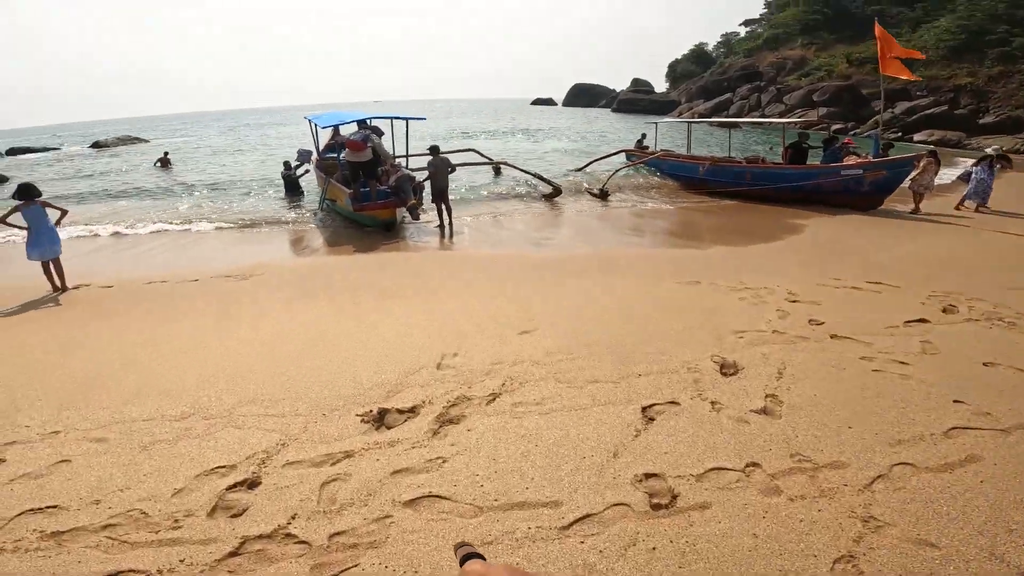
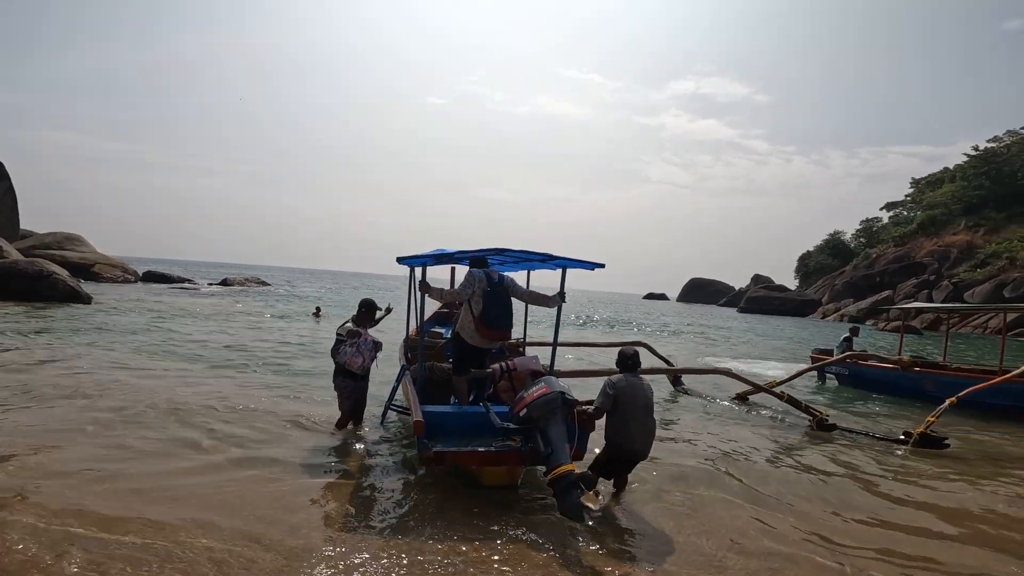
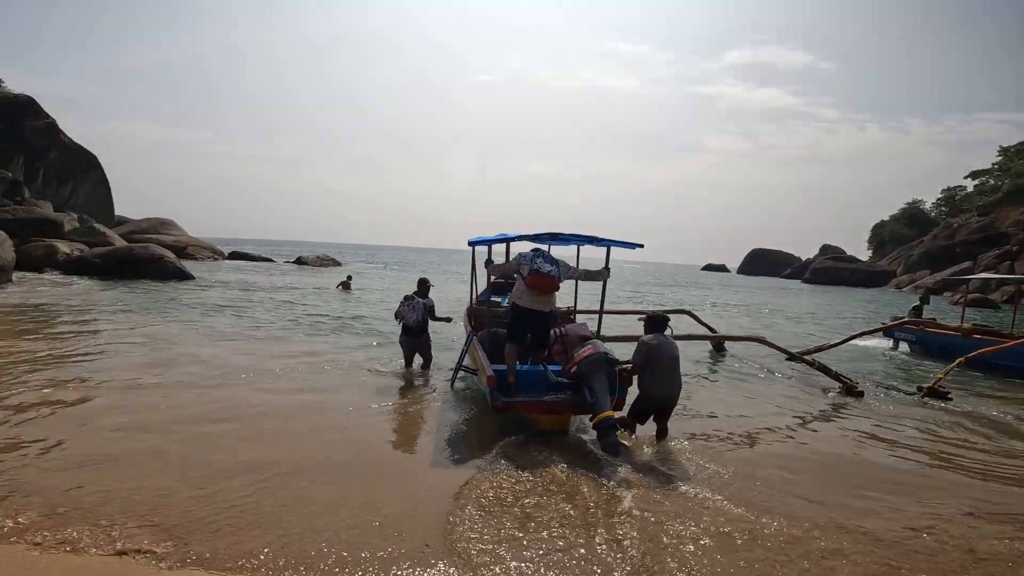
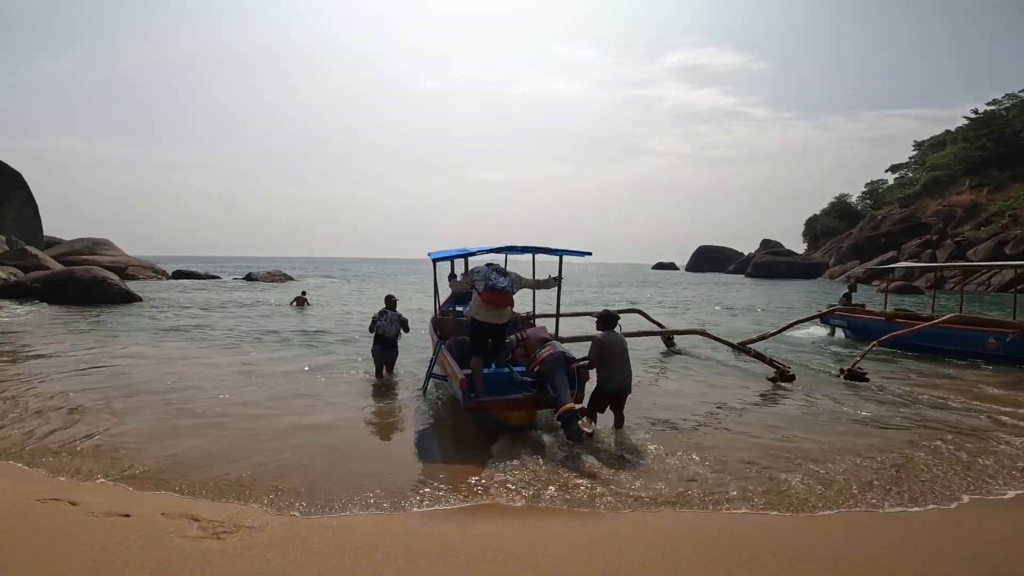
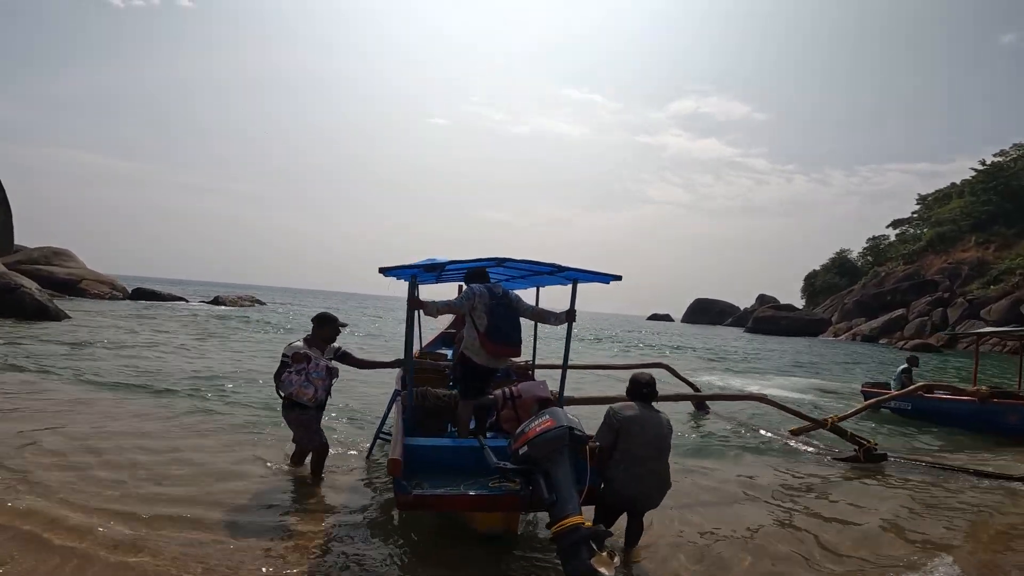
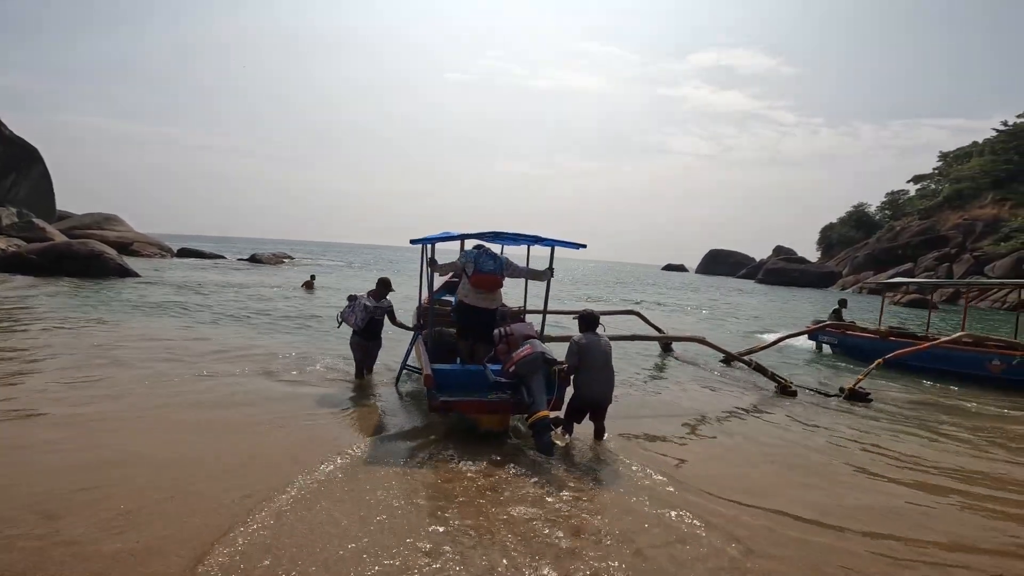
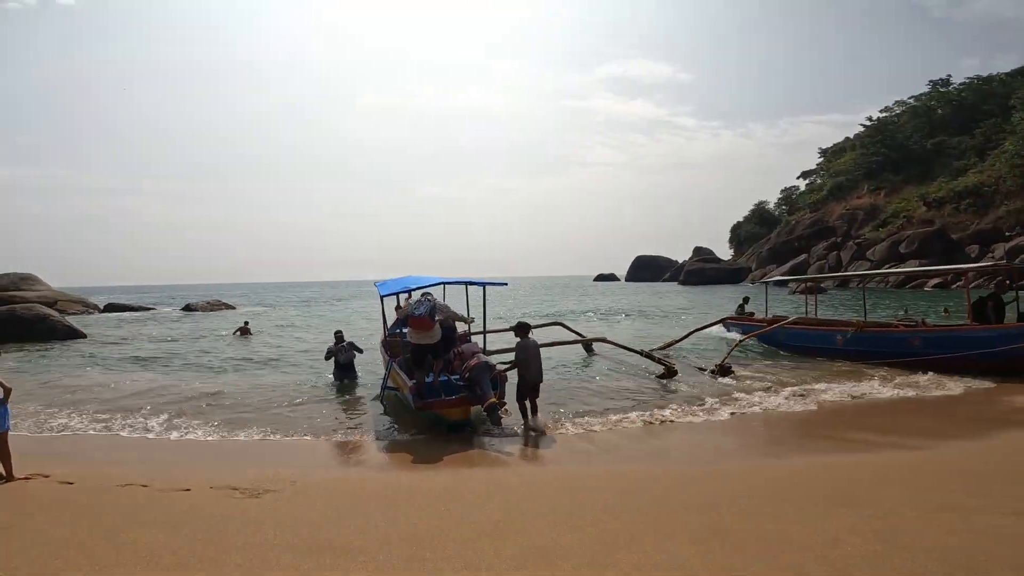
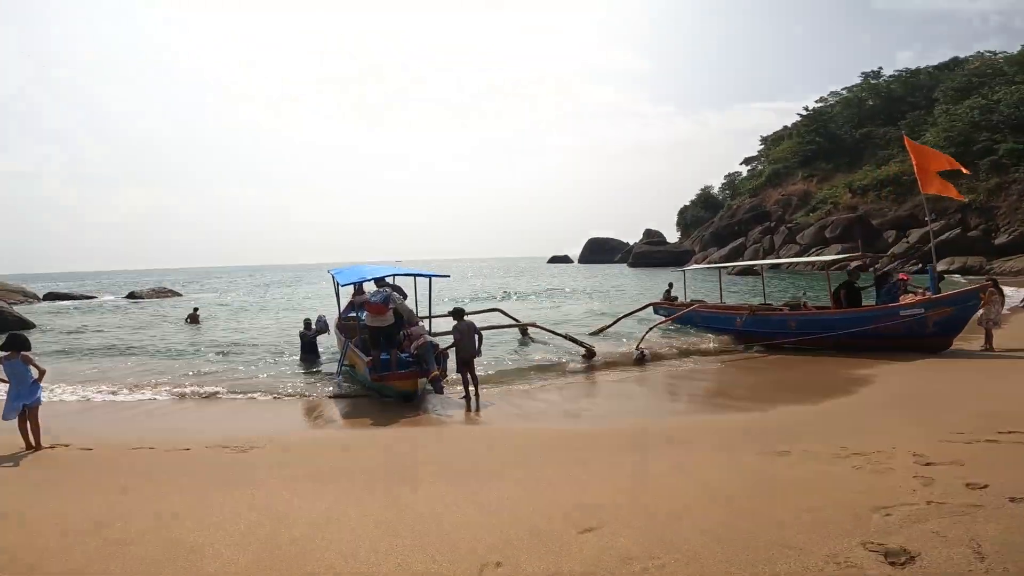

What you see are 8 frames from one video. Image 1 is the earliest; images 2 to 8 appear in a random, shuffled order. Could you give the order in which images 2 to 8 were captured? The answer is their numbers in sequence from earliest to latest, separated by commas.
8, 7, 4, 3, 6, 2, 5
